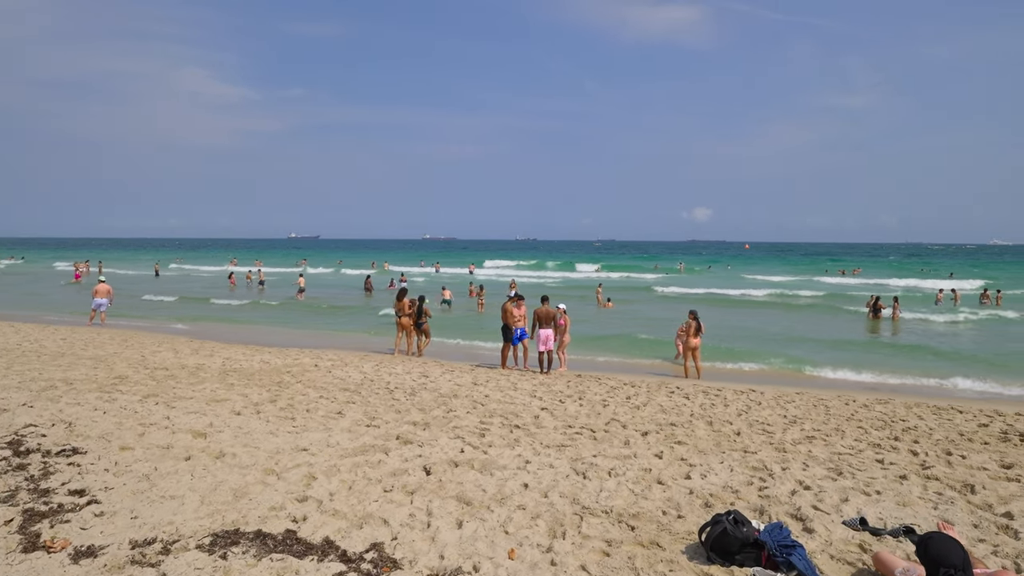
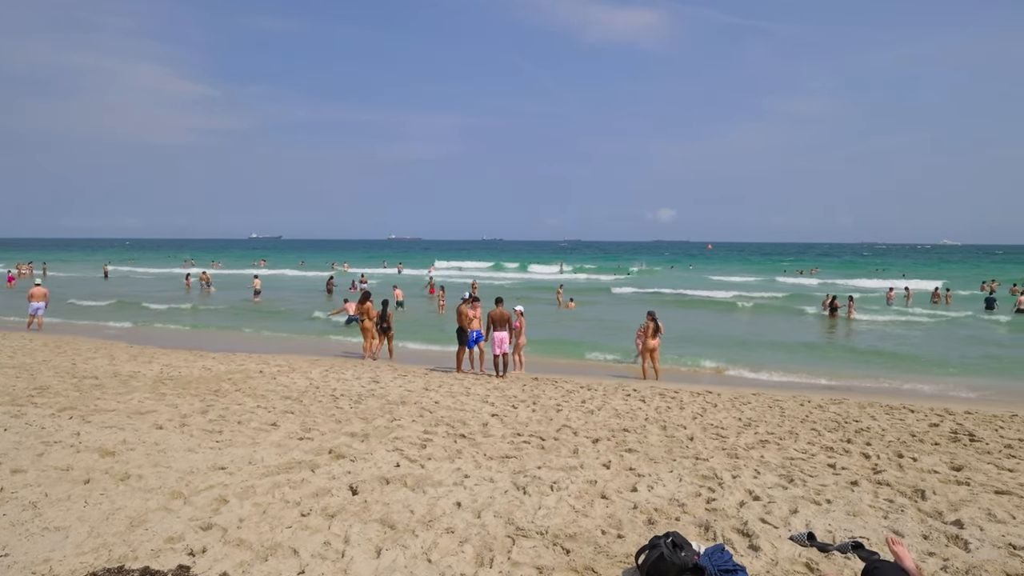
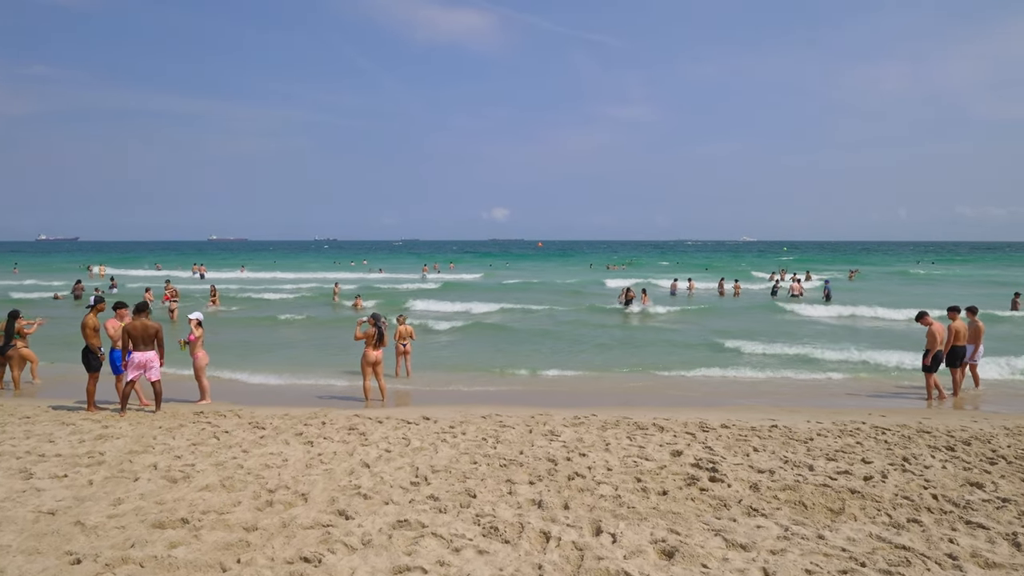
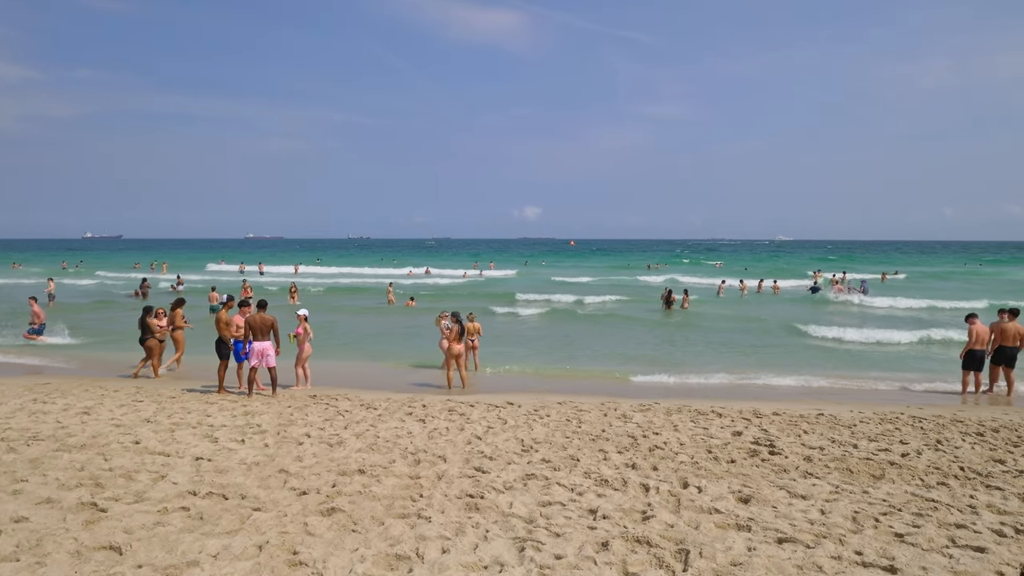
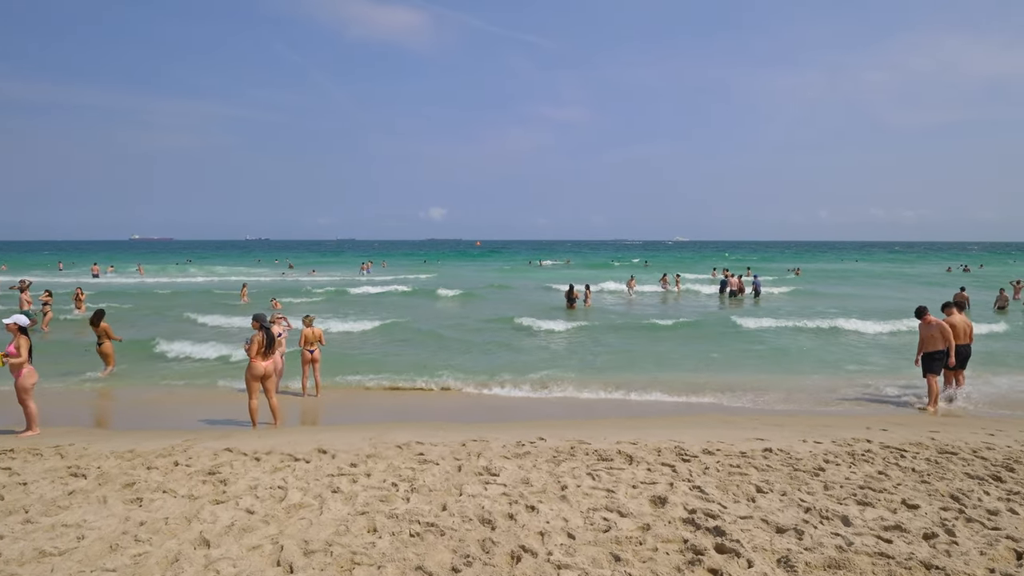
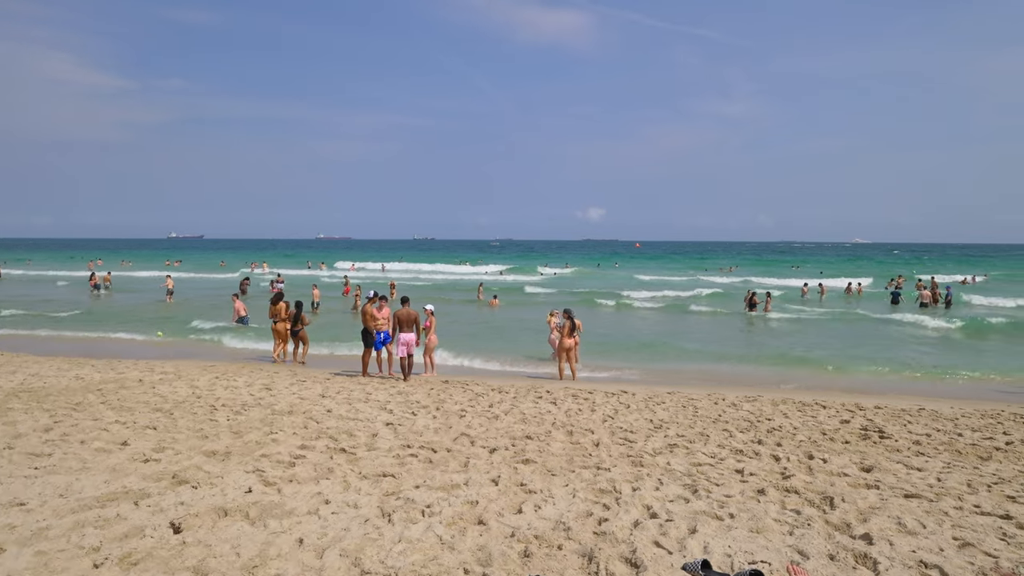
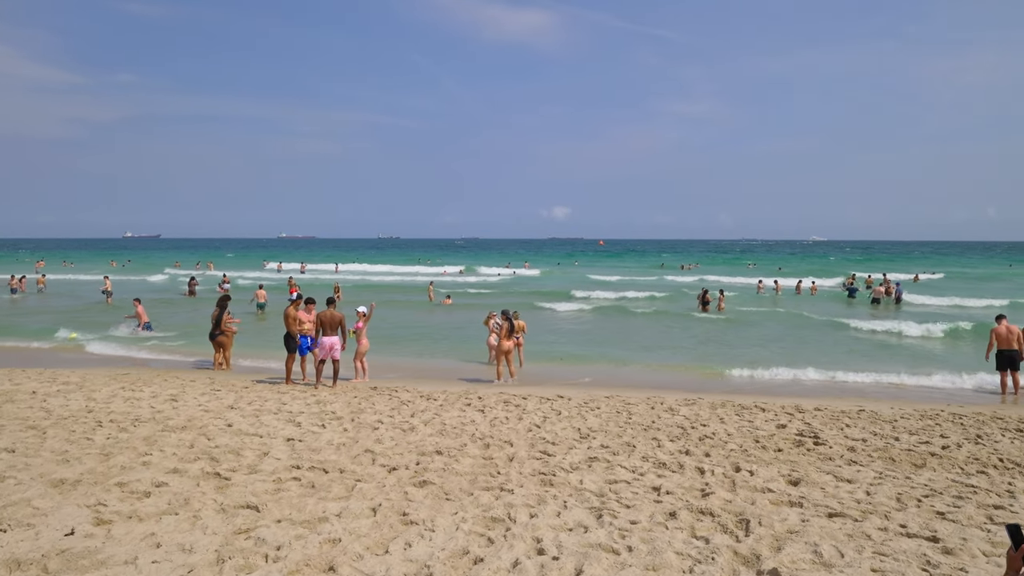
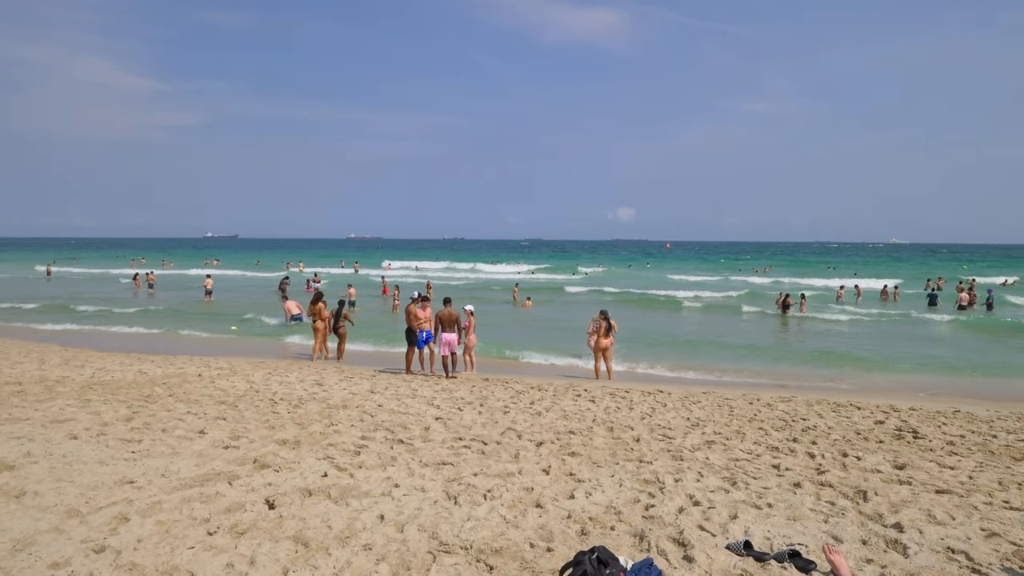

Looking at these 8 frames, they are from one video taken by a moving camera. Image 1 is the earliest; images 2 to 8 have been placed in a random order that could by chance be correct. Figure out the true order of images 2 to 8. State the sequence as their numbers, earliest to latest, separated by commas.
2, 8, 6, 7, 4, 3, 5
